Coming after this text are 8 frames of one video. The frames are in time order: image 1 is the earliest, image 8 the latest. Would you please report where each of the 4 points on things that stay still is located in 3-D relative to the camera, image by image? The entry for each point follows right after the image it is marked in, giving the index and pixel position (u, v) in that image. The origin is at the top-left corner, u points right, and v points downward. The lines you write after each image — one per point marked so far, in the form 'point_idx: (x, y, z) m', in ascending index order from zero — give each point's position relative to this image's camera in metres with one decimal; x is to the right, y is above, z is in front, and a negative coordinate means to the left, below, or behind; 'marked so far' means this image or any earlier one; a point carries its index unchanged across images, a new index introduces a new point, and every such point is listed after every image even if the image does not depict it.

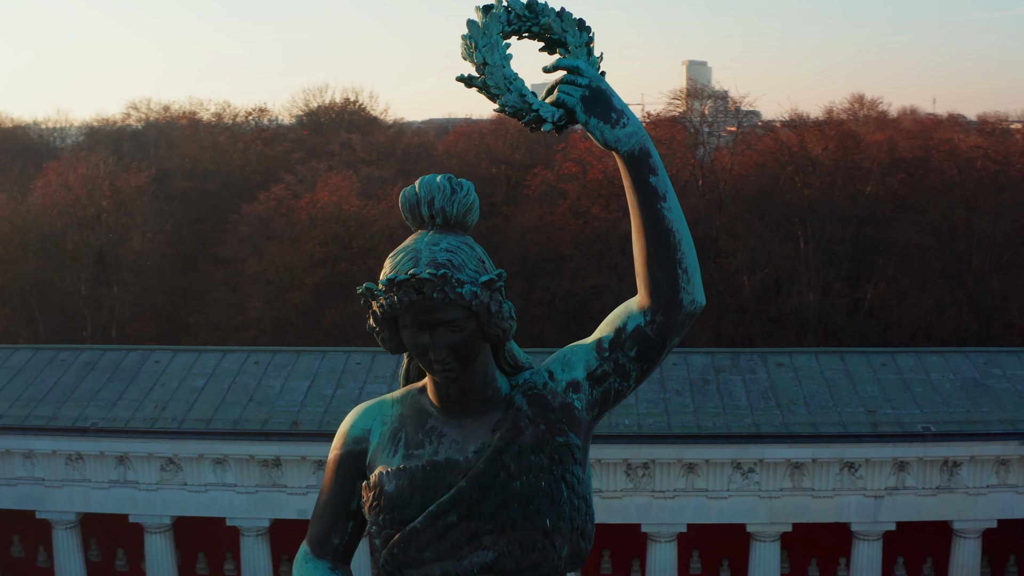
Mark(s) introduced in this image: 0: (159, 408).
0: (-4.3, -1.5, +17.5) m
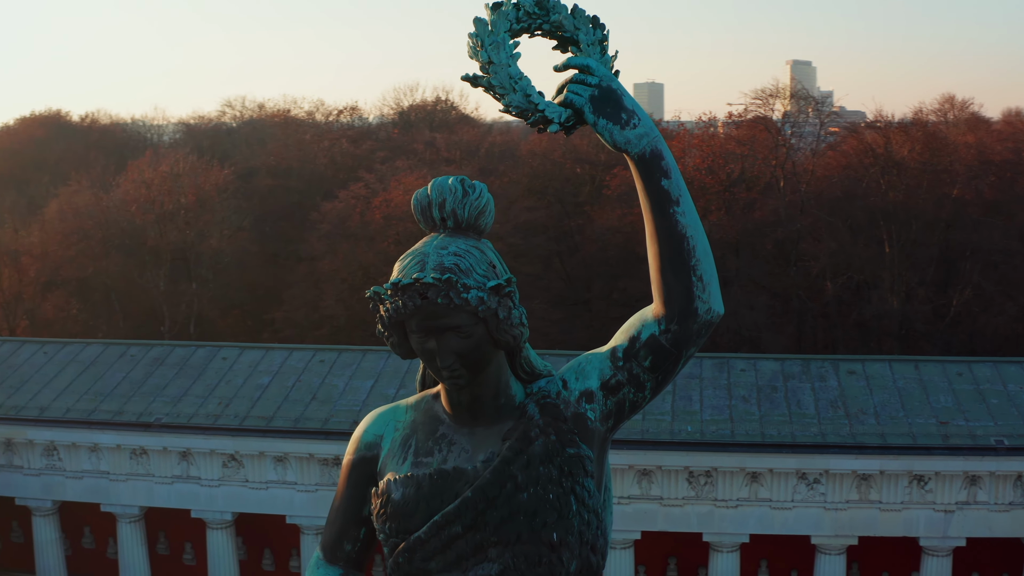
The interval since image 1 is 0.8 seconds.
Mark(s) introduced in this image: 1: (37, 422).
0: (-3.5, -1.4, +17.5) m
1: (-5.8, -1.6, +17.6) m
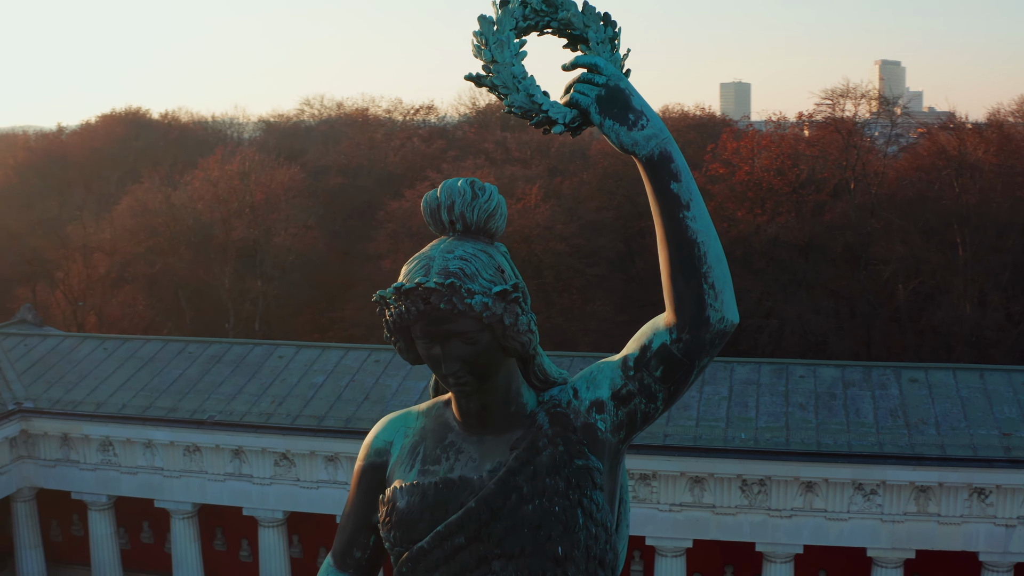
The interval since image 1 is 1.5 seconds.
0: (-2.9, -1.4, +17.5) m
1: (-5.2, -1.6, +17.8) m
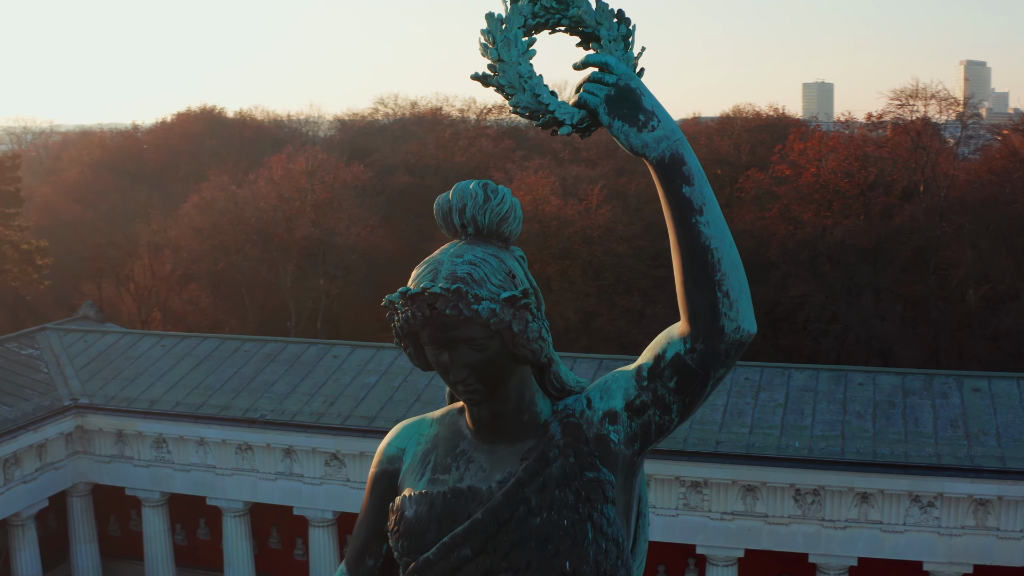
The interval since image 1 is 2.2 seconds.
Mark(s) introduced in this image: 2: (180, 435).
0: (-2.2, -1.4, +17.5) m
1: (-4.5, -1.6, +17.8) m
2: (-4.1, -1.8, +17.7) m
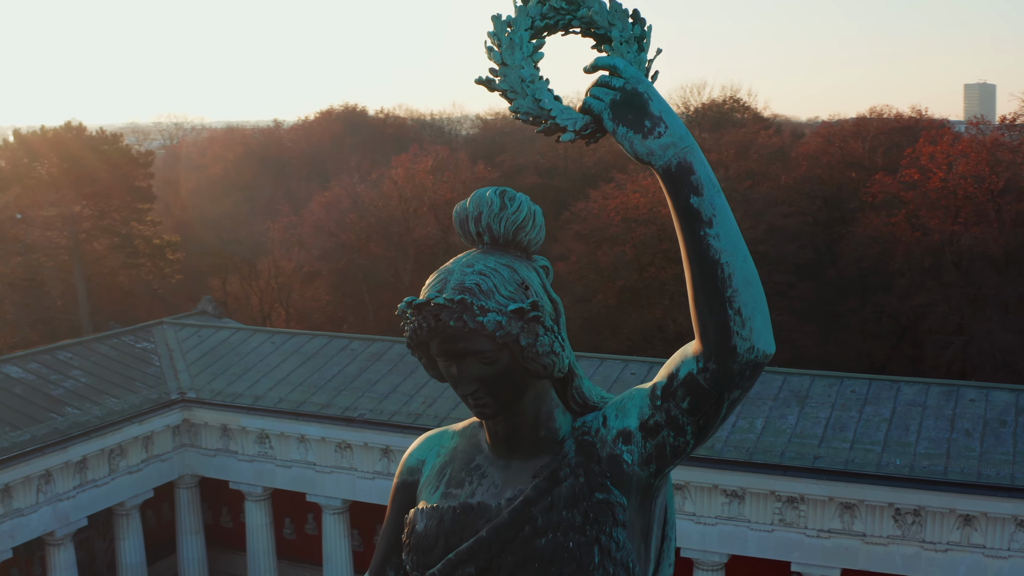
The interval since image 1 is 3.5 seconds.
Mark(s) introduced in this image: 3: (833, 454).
0: (-1.0, -1.4, +17.4) m
1: (-3.3, -1.5, +18.0) m
2: (-2.9, -1.8, +17.9) m
3: (+3.3, -1.7, +14.9) m
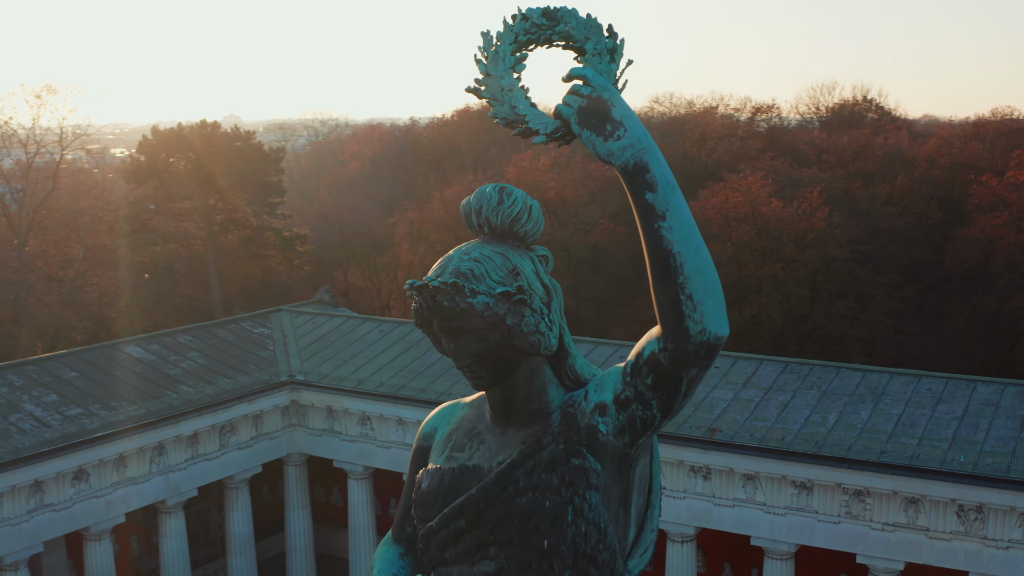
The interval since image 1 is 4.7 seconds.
0: (0.0, -1.3, +18.2) m
1: (-2.1, -1.4, +19.1) m
2: (-1.7, -1.7, +18.9) m
3: (+4.1, -1.7, +15.3) m
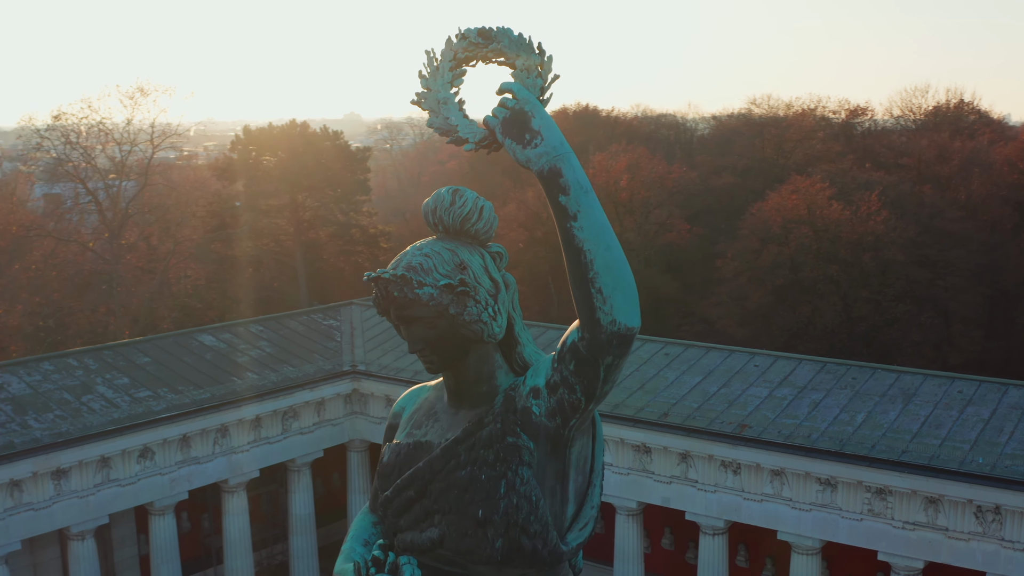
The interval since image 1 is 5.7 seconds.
0: (+0.7, -1.3, +18.9) m
1: (-1.4, -1.3, +19.9) m
2: (-1.1, -1.6, +19.7) m
3: (+4.4, -1.8, +15.6) m
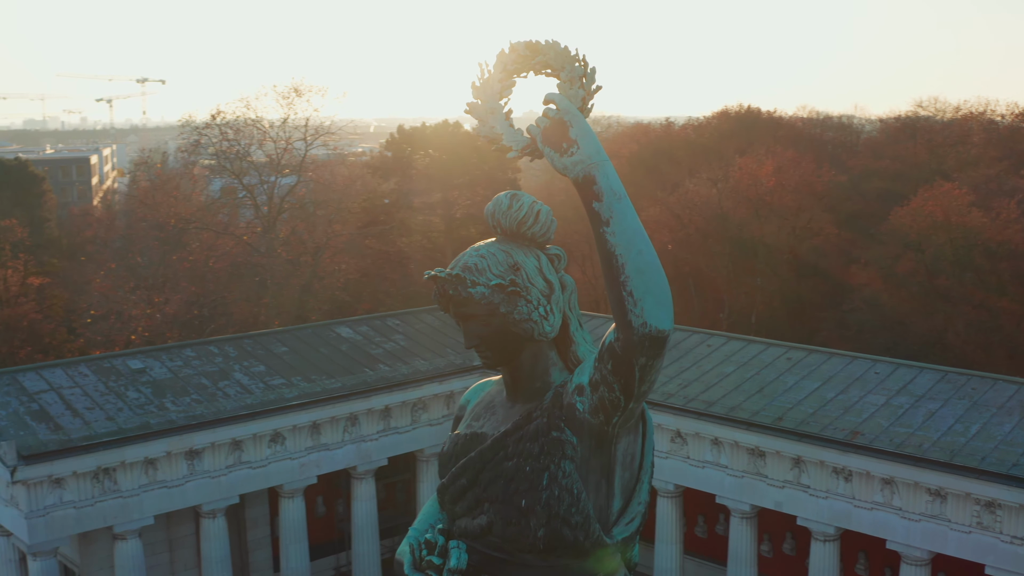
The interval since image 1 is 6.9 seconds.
0: (+2.3, -1.3, +19.1) m
1: (+0.3, -1.3, +20.4) m
2: (+0.6, -1.6, +20.1) m
3: (+5.6, -1.9, +15.4) m
